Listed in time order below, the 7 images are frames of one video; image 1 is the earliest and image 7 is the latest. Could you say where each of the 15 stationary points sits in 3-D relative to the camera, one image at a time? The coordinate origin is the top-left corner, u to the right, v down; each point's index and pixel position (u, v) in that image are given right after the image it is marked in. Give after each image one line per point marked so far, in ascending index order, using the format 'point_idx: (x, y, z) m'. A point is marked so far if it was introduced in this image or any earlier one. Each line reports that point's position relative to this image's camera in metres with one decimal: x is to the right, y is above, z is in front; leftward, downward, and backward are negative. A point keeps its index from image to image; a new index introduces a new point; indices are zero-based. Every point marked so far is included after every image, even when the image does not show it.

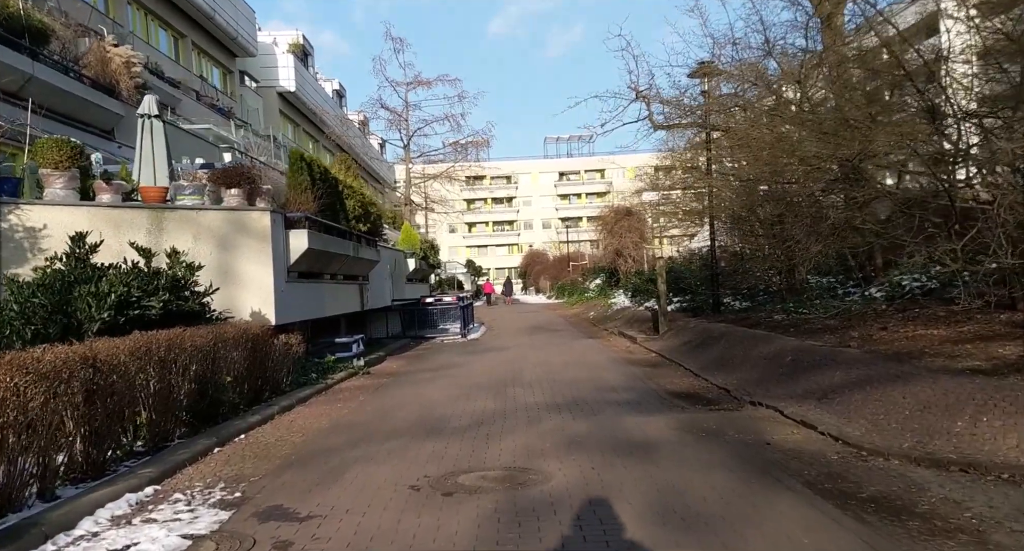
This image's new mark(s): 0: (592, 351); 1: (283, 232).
0: (+2.1, -2.0, +15.5) m
1: (-3.9, +0.7, +9.9) m
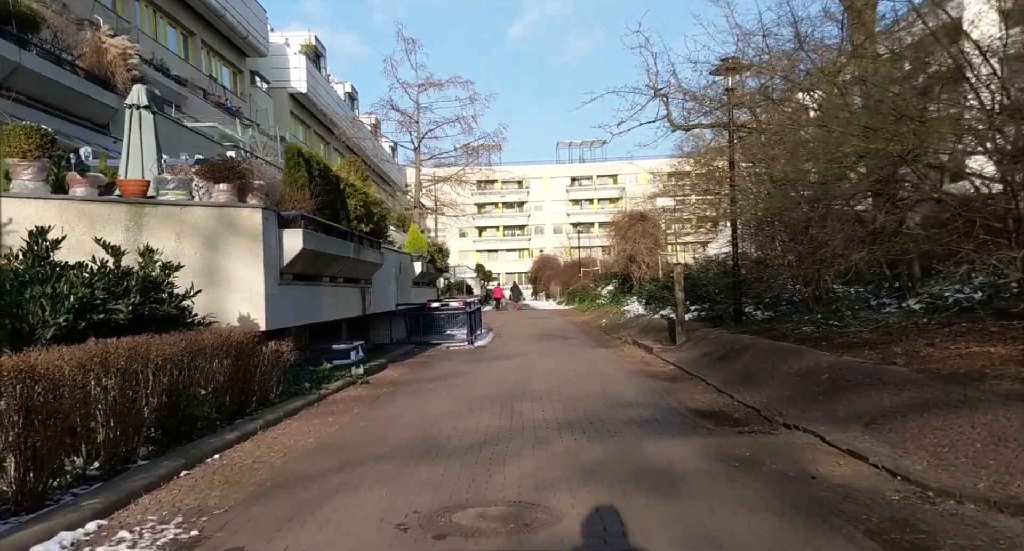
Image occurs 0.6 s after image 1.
0: (+2.3, -2.2, +14.7) m
1: (-3.7, +0.7, +9.2) m
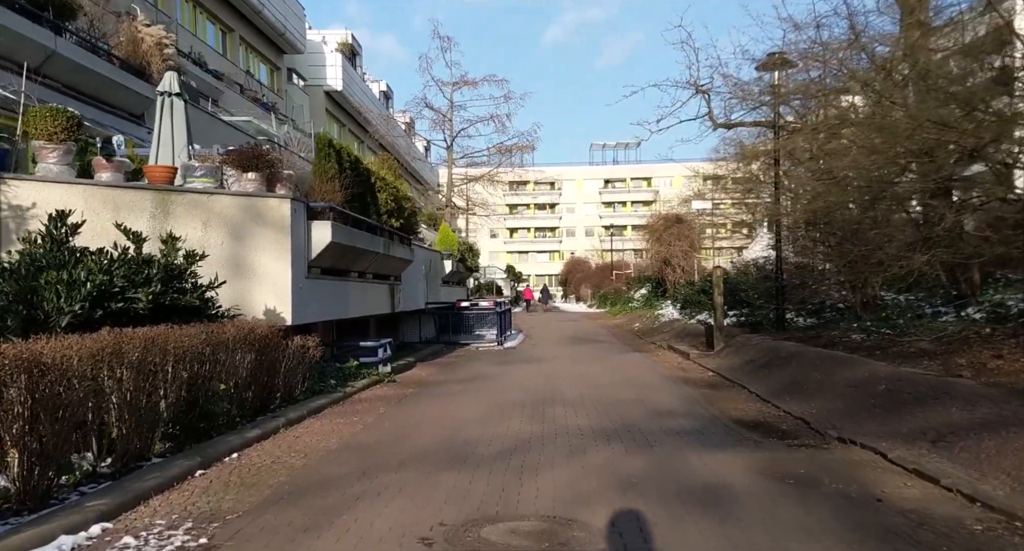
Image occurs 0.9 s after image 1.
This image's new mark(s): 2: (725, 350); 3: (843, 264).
0: (+3.1, -2.2, +14.1) m
1: (-3.2, +0.8, +9.0) m
2: (+5.2, -1.8, +14.4) m
3: (+7.4, +0.2, +12.9) m
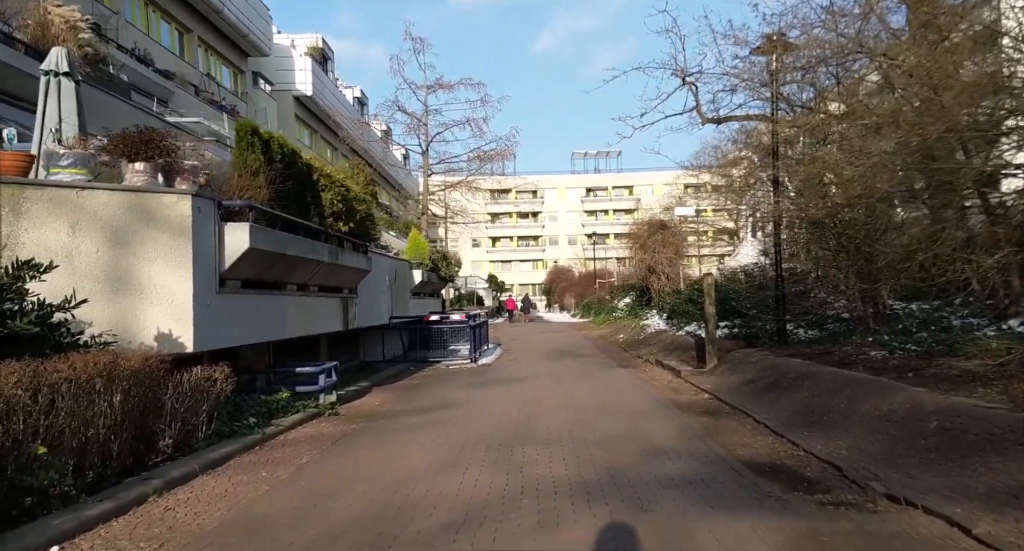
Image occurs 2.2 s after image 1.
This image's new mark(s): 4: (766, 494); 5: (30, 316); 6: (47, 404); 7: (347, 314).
0: (+2.4, -2.4, +12.5) m
1: (-3.7, +0.6, +7.3) m
2: (+4.6, -2.0, +12.9) m
3: (+6.8, +0.1, +11.5) m
4: (+2.4, -2.0, +5.4) m
5: (-4.0, -0.3, +4.9) m
6: (-3.5, -1.0, +4.5) m
7: (-3.6, -0.8, +12.7) m
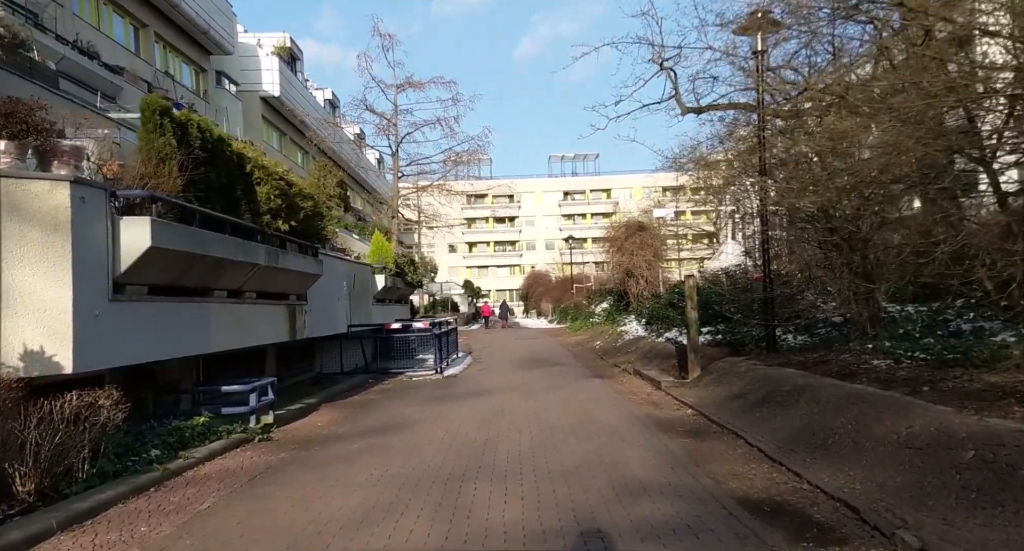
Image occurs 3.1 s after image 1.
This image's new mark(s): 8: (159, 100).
0: (+1.8, -2.5, +11.5) m
1: (-4.2, +0.6, +6.0) m
2: (+3.9, -2.1, +11.9) m
3: (+6.1, +0.1, +10.6) m
4: (+1.9, -2.0, +4.4) m
5: (-4.4, -0.4, +3.7) m
6: (-3.9, -1.0, +3.2) m
7: (-4.3, -0.9, +11.4) m
8: (-4.4, +2.2, +7.3) m
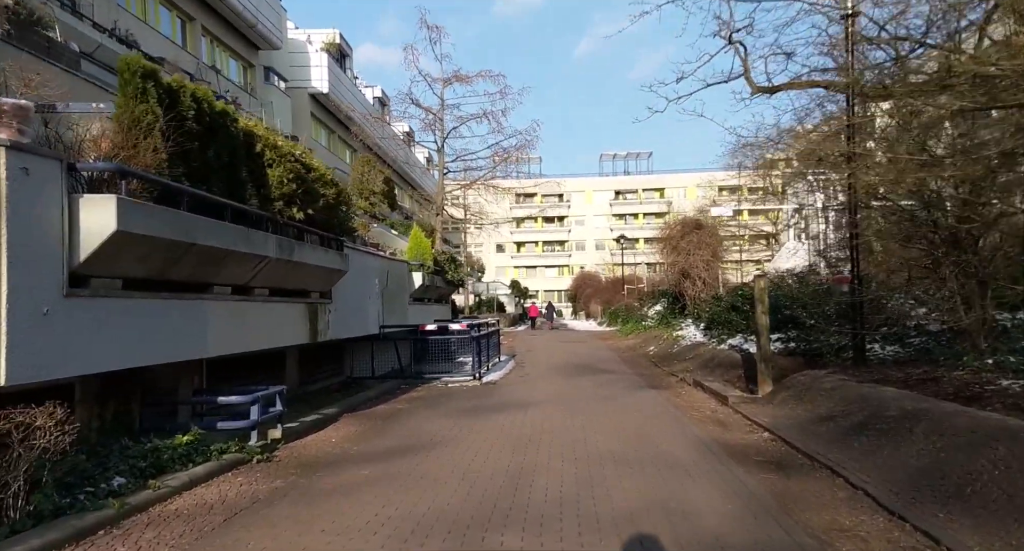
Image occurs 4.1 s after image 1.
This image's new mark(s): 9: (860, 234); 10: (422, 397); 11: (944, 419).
0: (+2.5, -2.4, +9.9) m
1: (-3.9, +0.7, +5.0) m
2: (+4.6, -2.1, +10.2) m
3: (+6.8, +0.1, +8.7) m
4: (+2.1, -2.0, +2.8) m
5: (-4.3, -0.3, +2.7) m
6: (-3.9, -0.9, +2.2) m
7: (-3.5, -0.8, +10.4) m
8: (-3.9, +2.3, +6.3) m
9: (+6.4, +0.9, +10.8) m
10: (-1.9, -2.6, +12.4) m
11: (+4.5, -1.5, +6.0) m
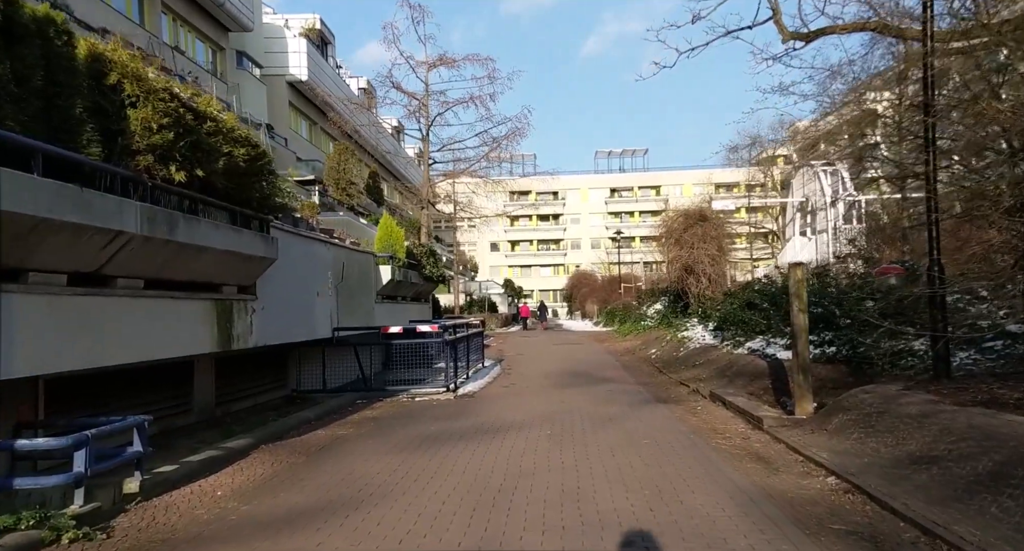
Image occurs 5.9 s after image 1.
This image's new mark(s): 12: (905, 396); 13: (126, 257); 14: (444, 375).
0: (+2.1, -2.2, +7.6) m
1: (-4.2, +0.8, +2.6) m
2: (+4.3, -1.9, +7.9) m
3: (+6.4, +0.3, +6.4) m
4: (+1.8, -1.8, +0.5) m
5: (-4.6, -0.1, +0.3) m
6: (-4.2, -0.8, -0.2) m
7: (-3.9, -0.7, +8.0) m
8: (-4.3, +2.4, +3.9) m
9: (+6.0, +1.1, +8.5) m
10: (-2.3, -2.4, +10.0) m
11: (+4.1, -1.3, +3.7) m
12: (+4.8, -1.5, +7.2) m
13: (-3.8, +0.2, +5.9) m
14: (-1.4, -2.2, +12.8) m
